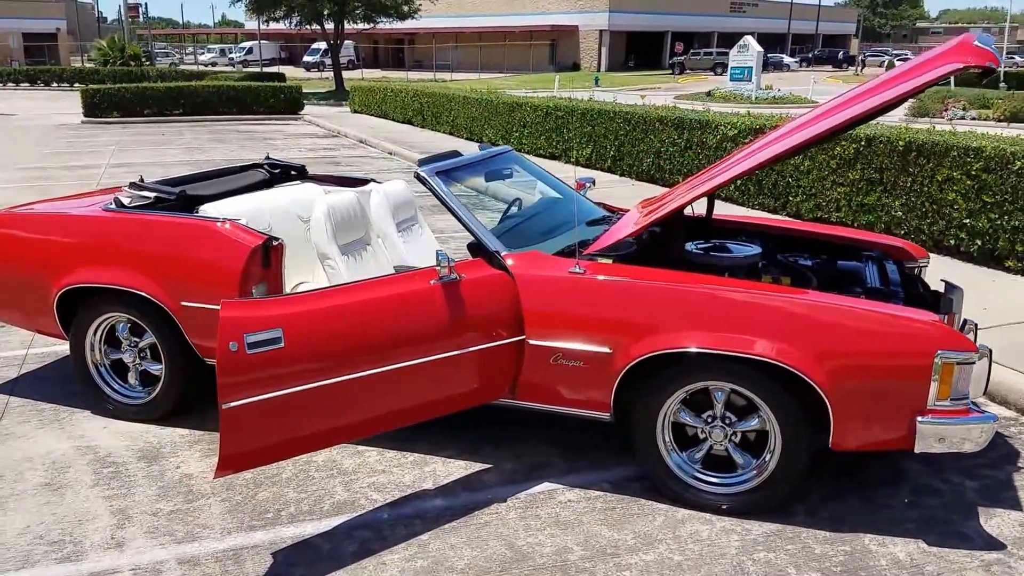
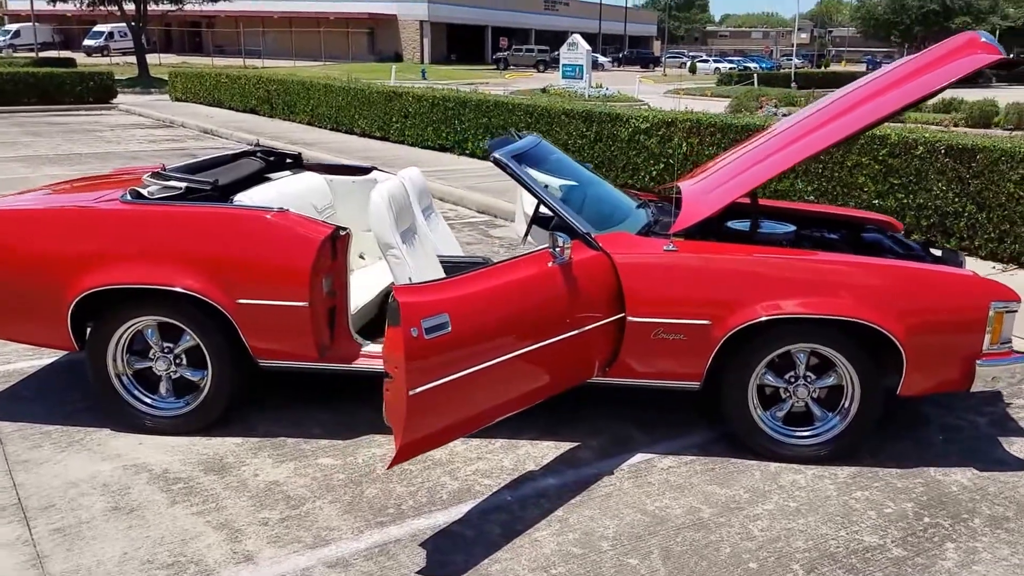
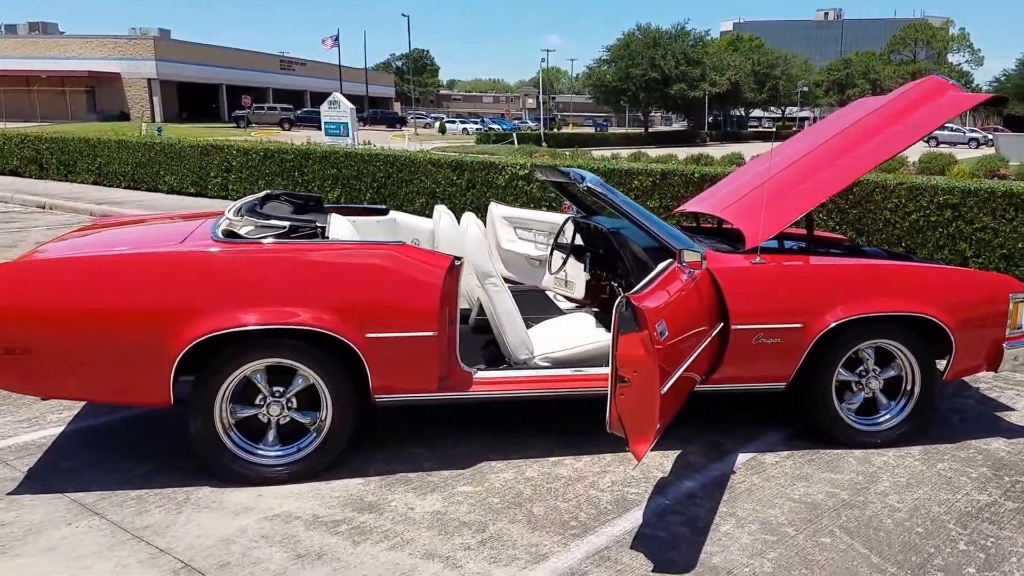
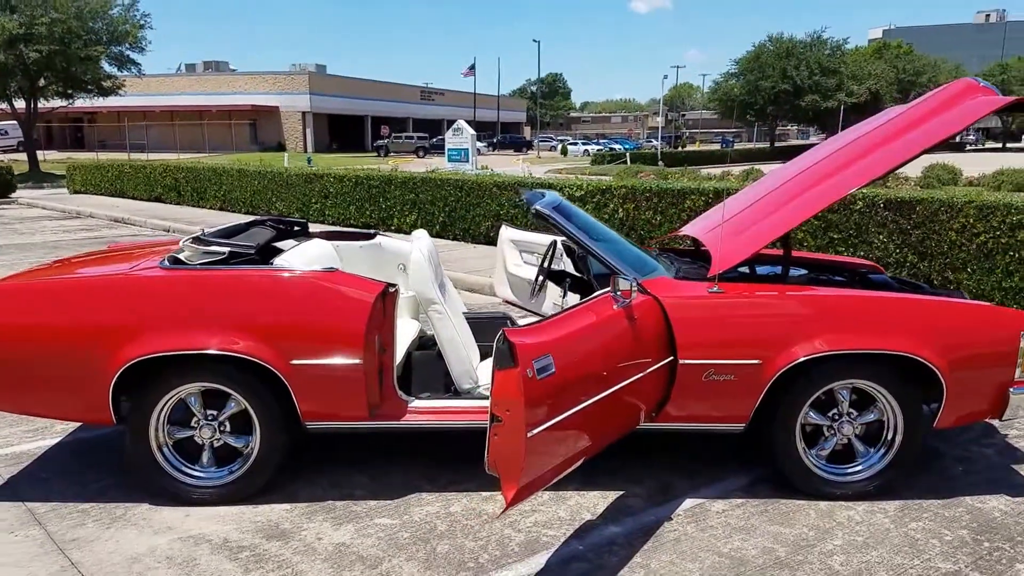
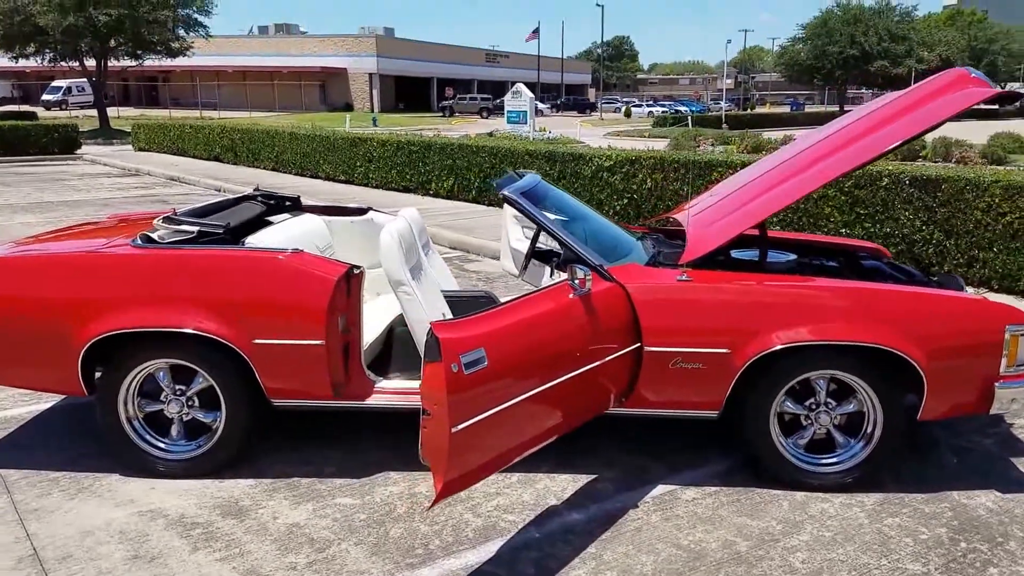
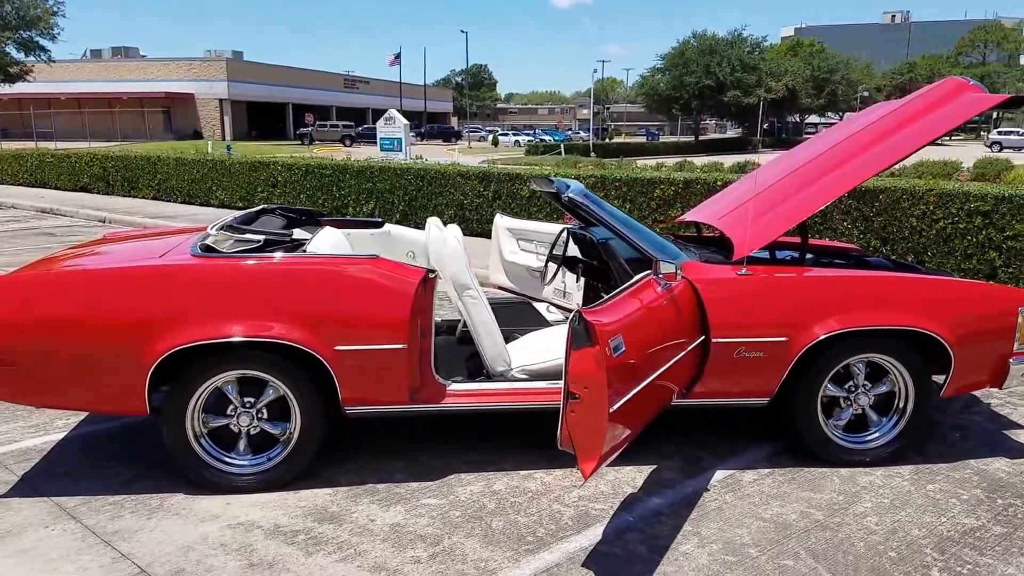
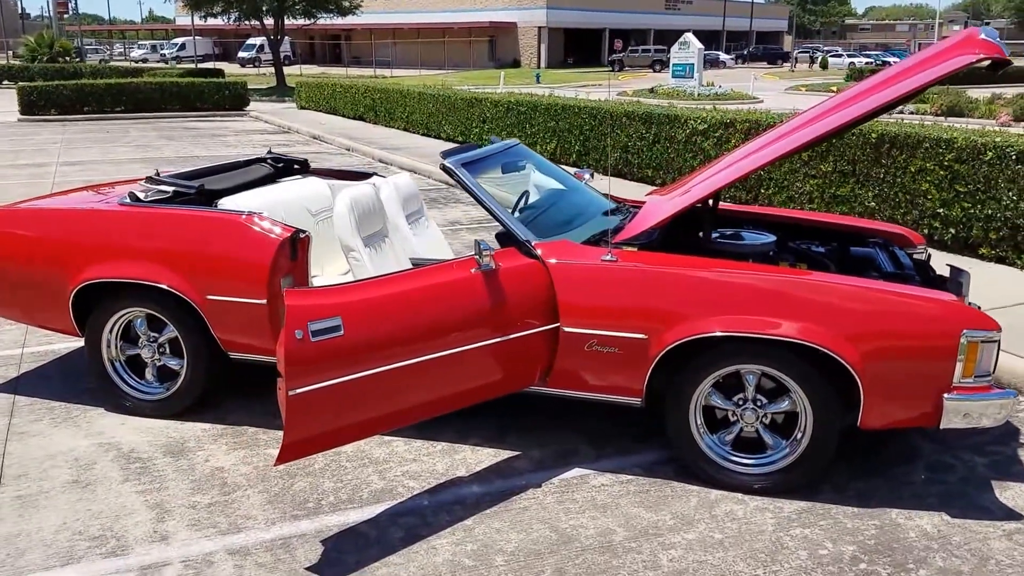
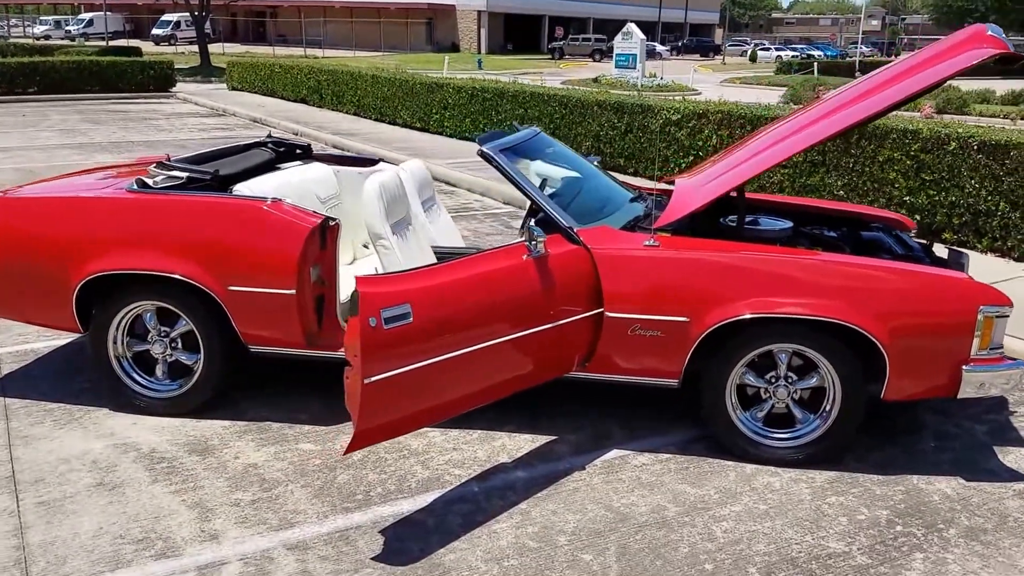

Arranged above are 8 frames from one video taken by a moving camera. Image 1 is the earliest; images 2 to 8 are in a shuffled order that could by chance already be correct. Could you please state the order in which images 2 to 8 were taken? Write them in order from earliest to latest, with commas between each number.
7, 8, 2, 5, 4, 6, 3
